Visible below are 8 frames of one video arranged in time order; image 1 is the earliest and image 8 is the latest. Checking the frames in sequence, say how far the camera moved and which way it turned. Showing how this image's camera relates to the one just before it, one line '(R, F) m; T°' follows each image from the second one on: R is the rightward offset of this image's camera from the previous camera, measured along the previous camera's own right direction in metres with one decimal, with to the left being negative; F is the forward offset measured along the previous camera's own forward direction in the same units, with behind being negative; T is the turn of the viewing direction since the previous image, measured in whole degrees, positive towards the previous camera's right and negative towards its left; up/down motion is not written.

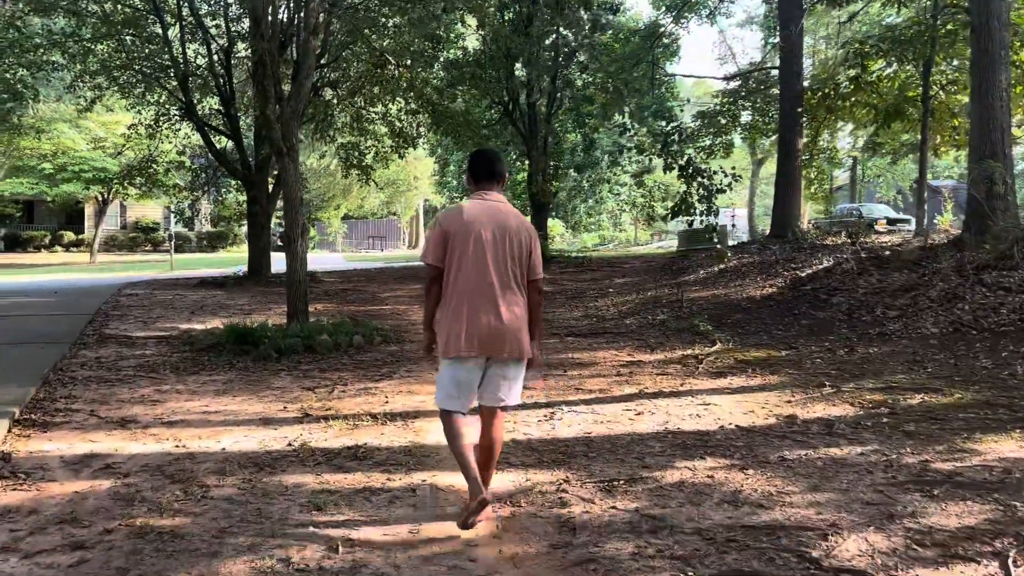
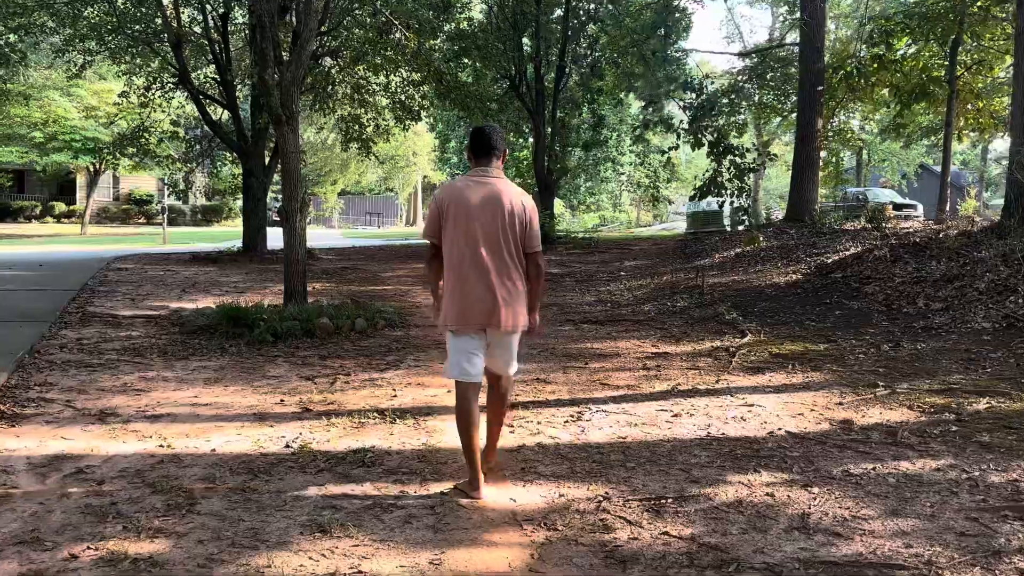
(-0.2, +0.5) m; 0°
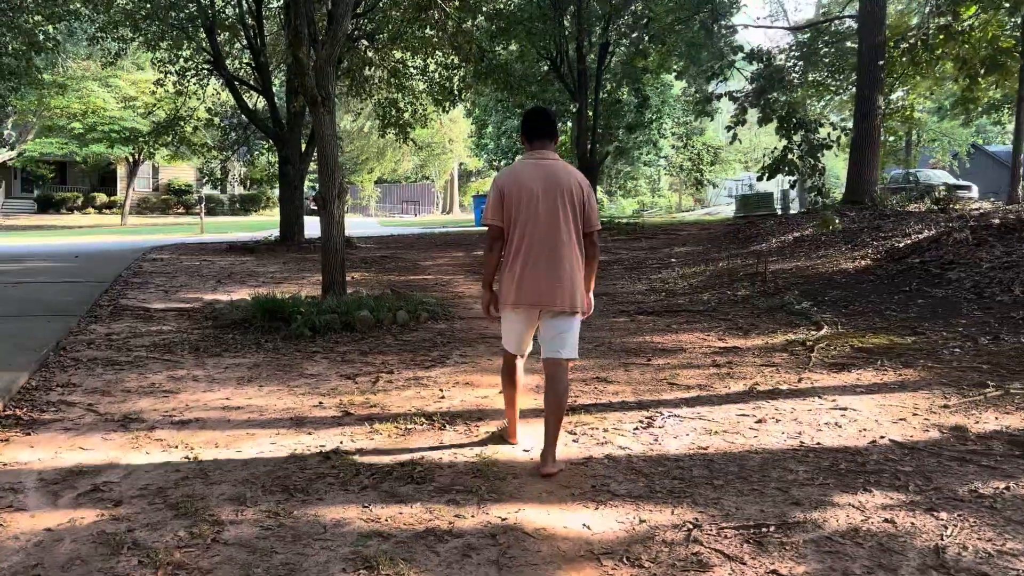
(-0.1, +0.5) m; -2°
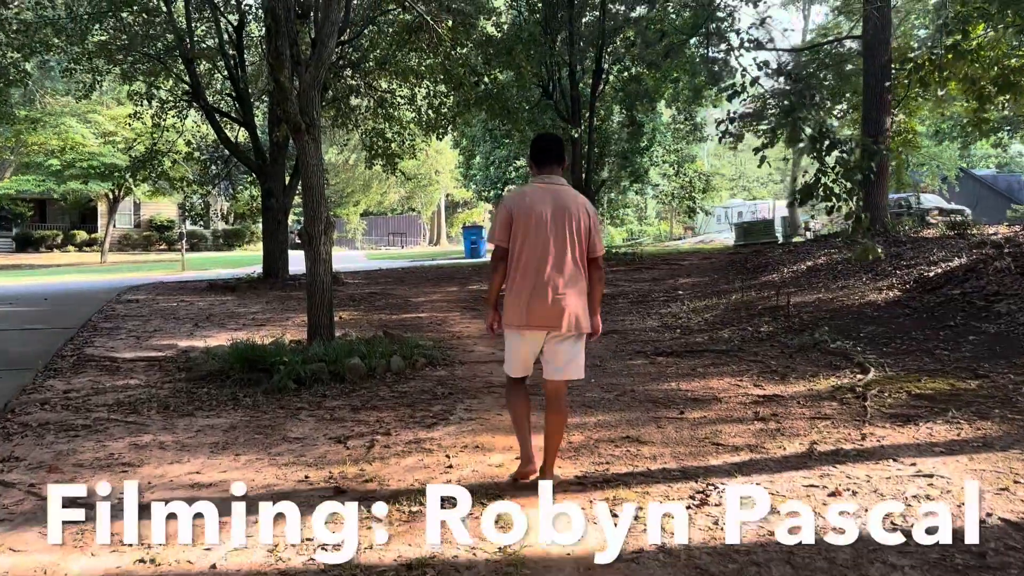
(-0.1, +0.6) m; +1°
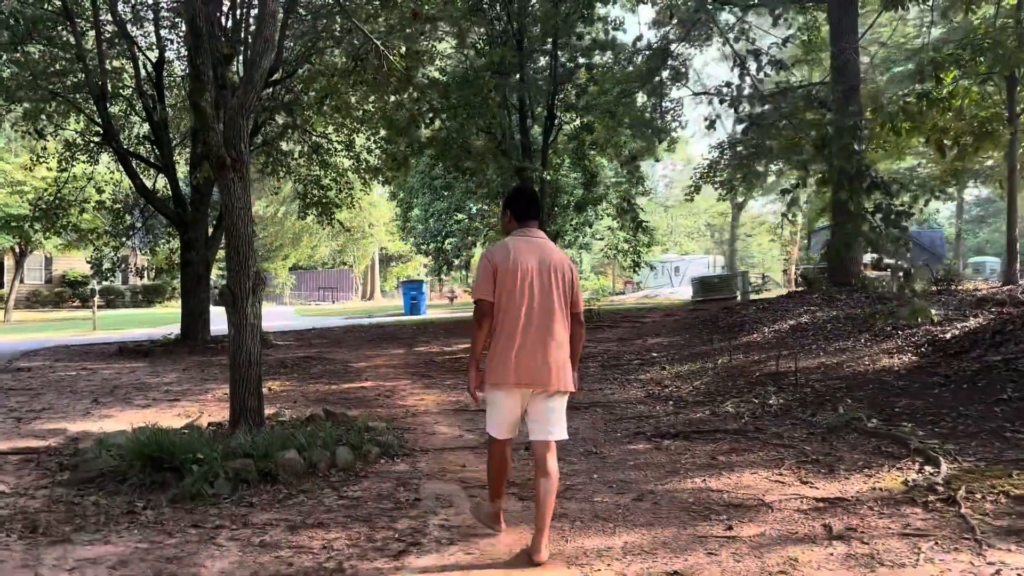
(-0.3, +1.1) m; +5°
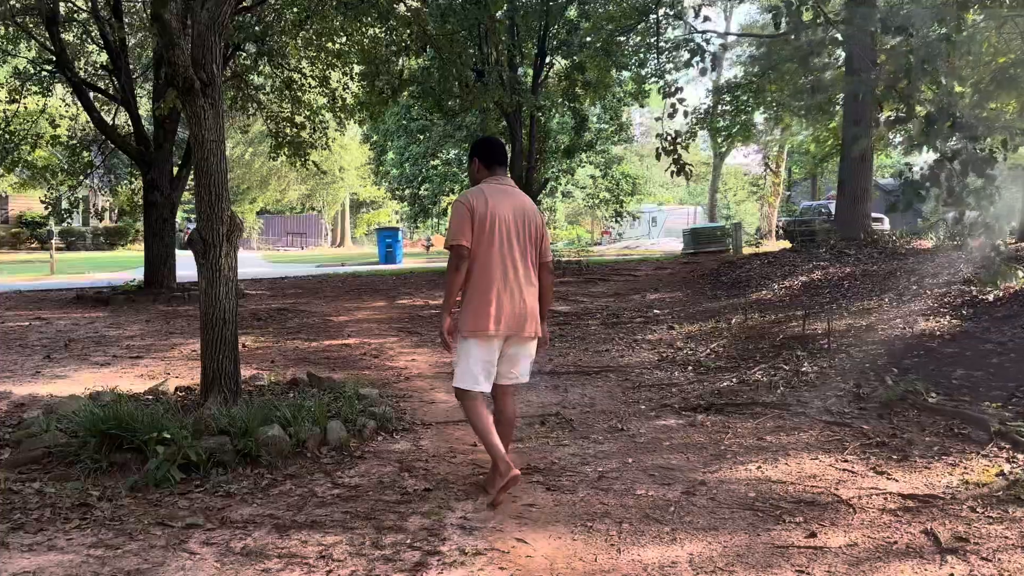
(-0.3, +0.7) m; +2°
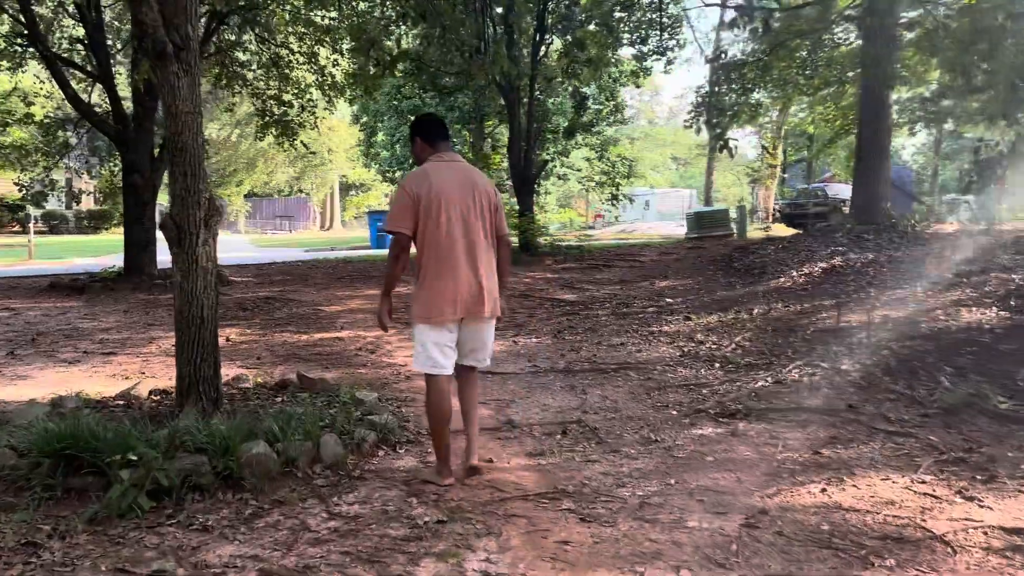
(-0.1, +0.5) m; +1°
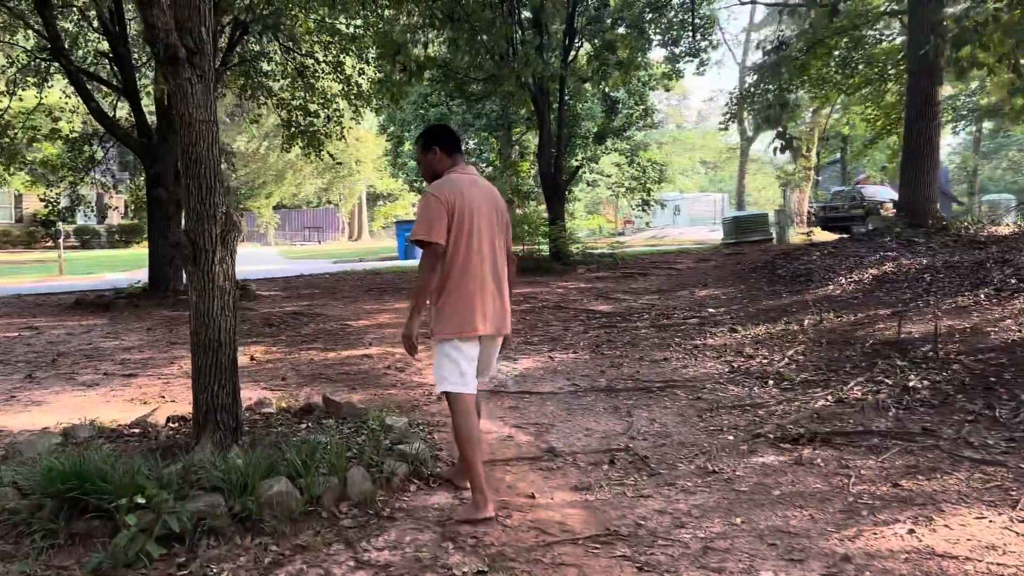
(-0.1, +0.3) m; -2°
